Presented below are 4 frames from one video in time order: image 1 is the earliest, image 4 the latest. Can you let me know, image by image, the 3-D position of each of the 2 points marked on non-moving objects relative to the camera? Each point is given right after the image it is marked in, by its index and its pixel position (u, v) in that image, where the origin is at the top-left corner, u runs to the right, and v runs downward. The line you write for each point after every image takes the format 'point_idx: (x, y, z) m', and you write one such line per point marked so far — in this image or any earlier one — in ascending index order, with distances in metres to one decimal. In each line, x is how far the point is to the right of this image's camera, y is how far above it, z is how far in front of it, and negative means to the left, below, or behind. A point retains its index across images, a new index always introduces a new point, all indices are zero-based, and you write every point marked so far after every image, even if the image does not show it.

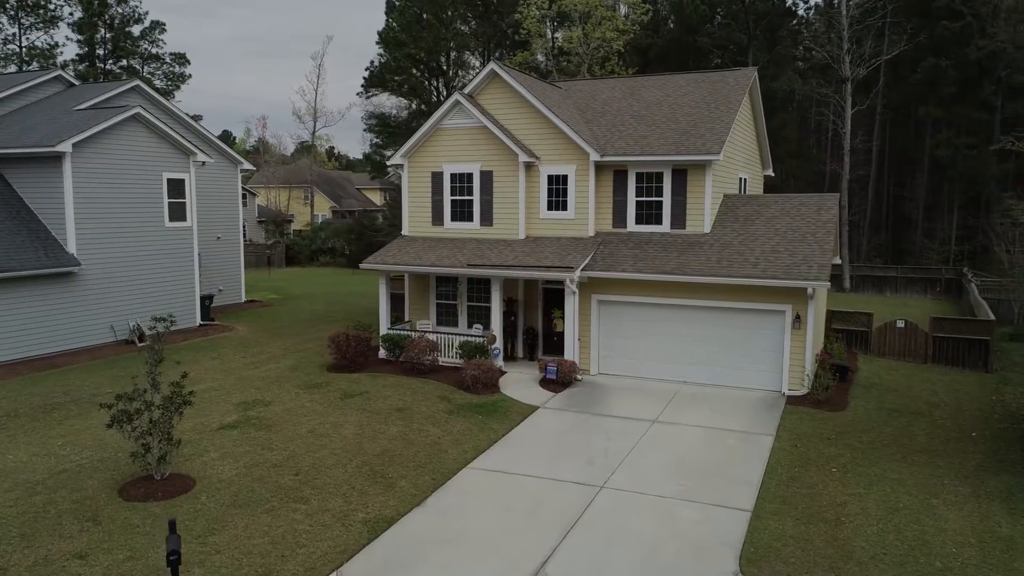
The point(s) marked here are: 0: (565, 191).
0: (+1.4, +2.6, +18.3) m
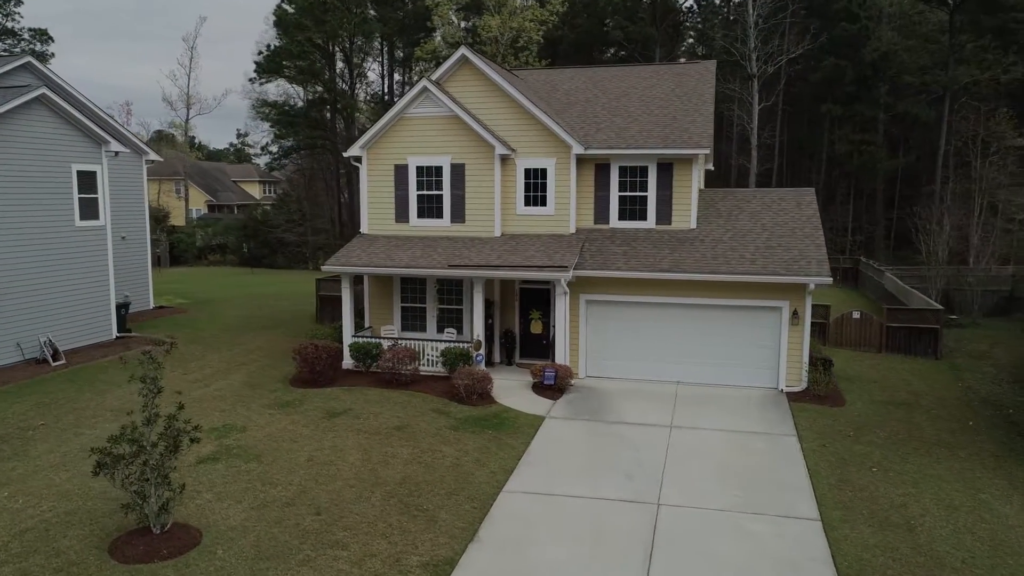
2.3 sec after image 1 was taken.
0: (+0.8, +2.6, +17.4) m
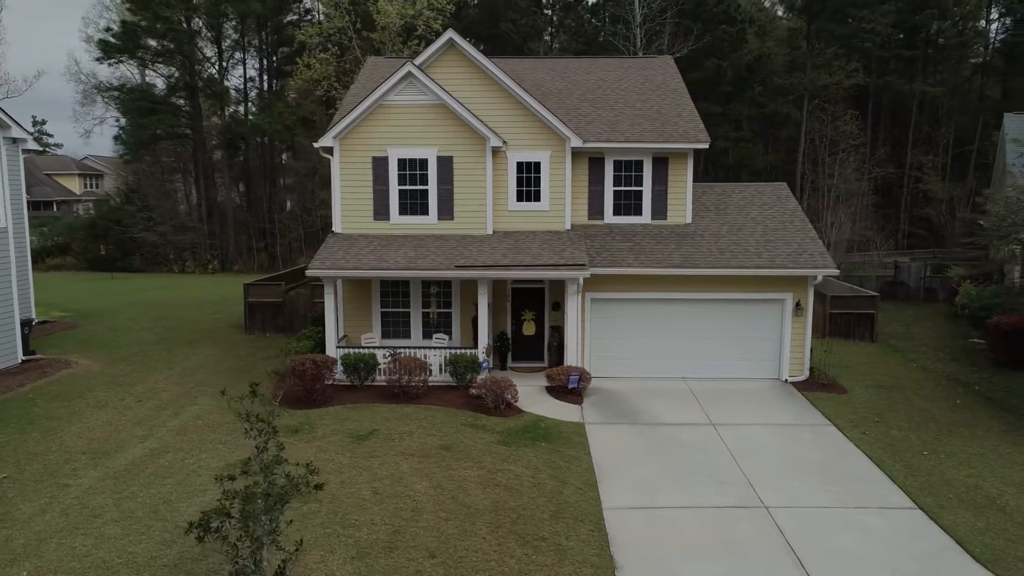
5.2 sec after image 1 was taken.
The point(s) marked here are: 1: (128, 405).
0: (+0.6, +2.6, +16.7) m
1: (-7.7, -2.3, +14.0) m
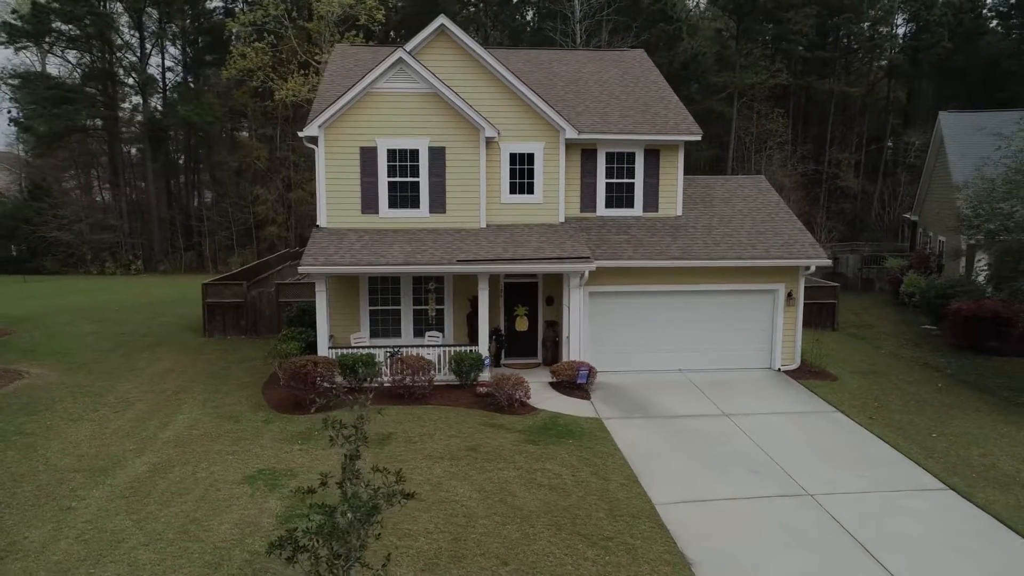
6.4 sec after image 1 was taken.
0: (+0.5, +2.7, +16.3) m
1: (-7.4, -2.4, +12.8) m
